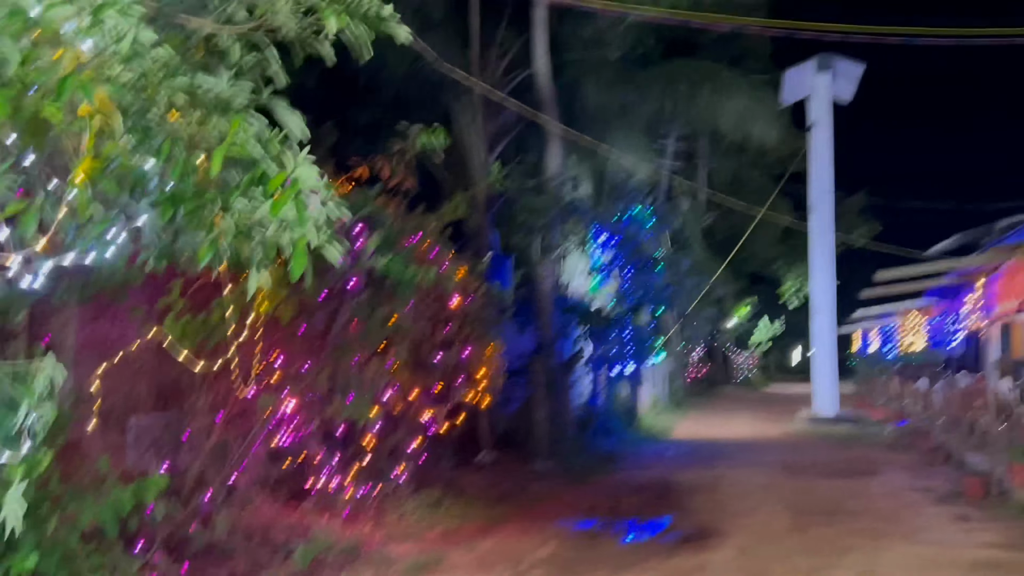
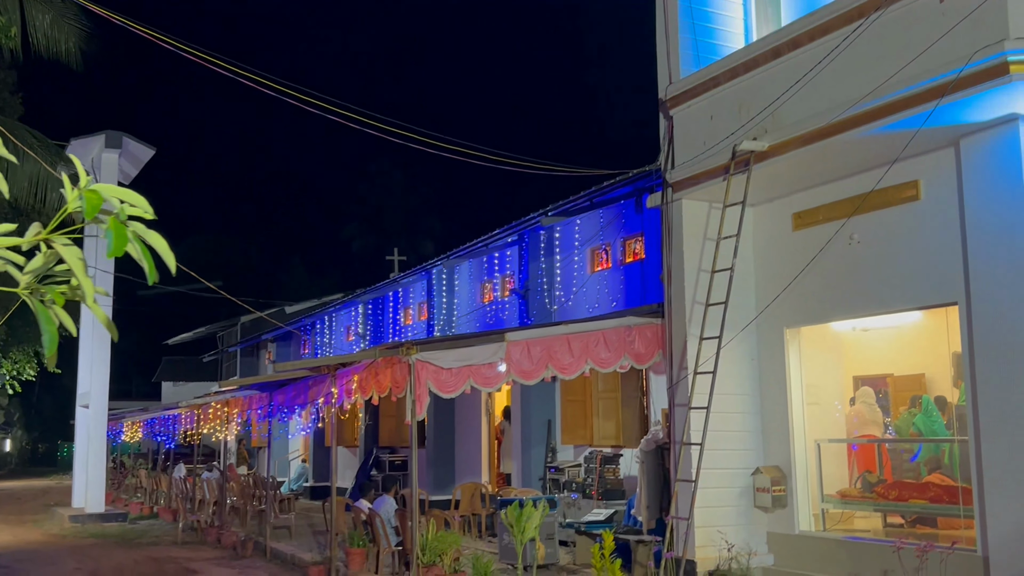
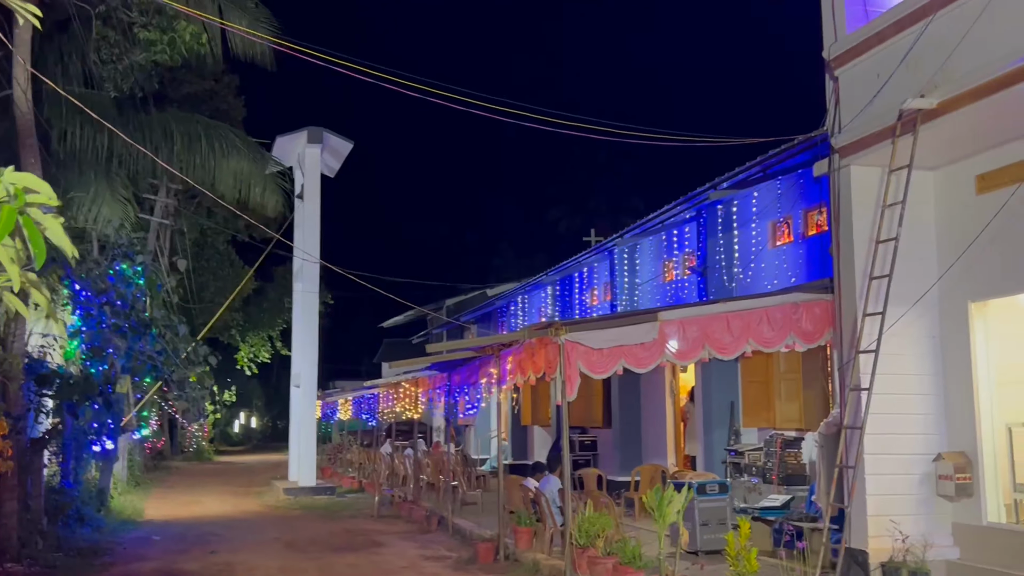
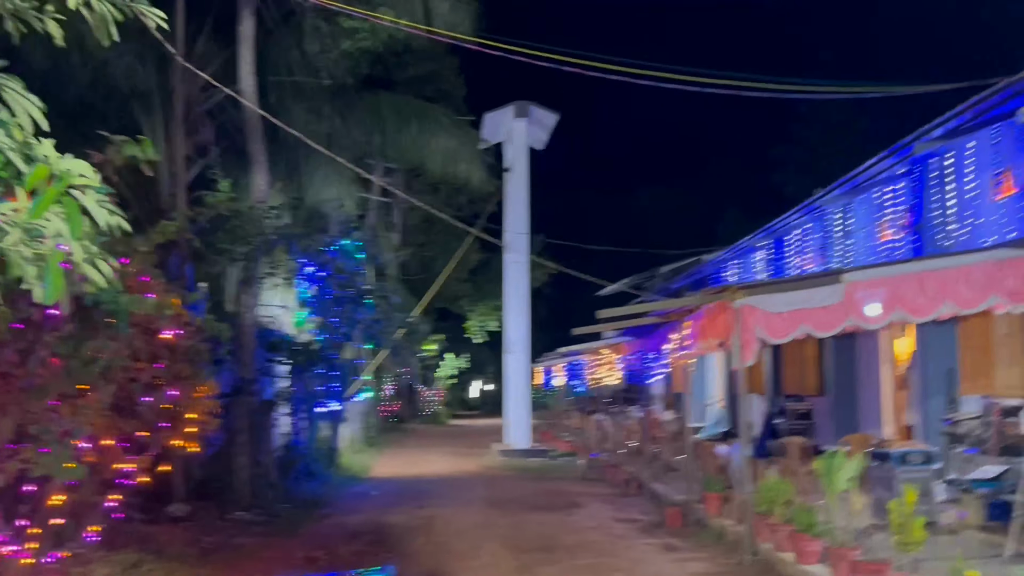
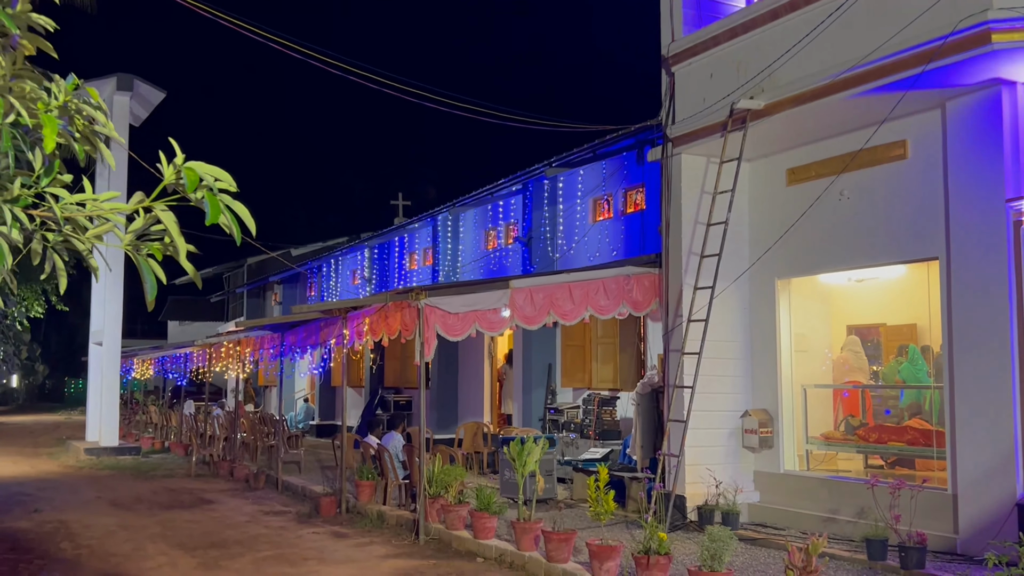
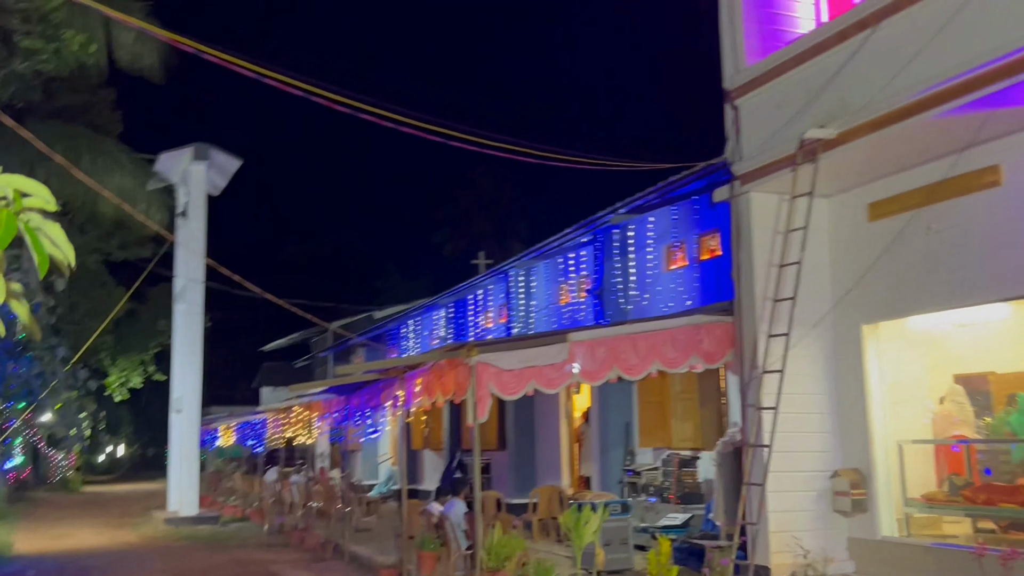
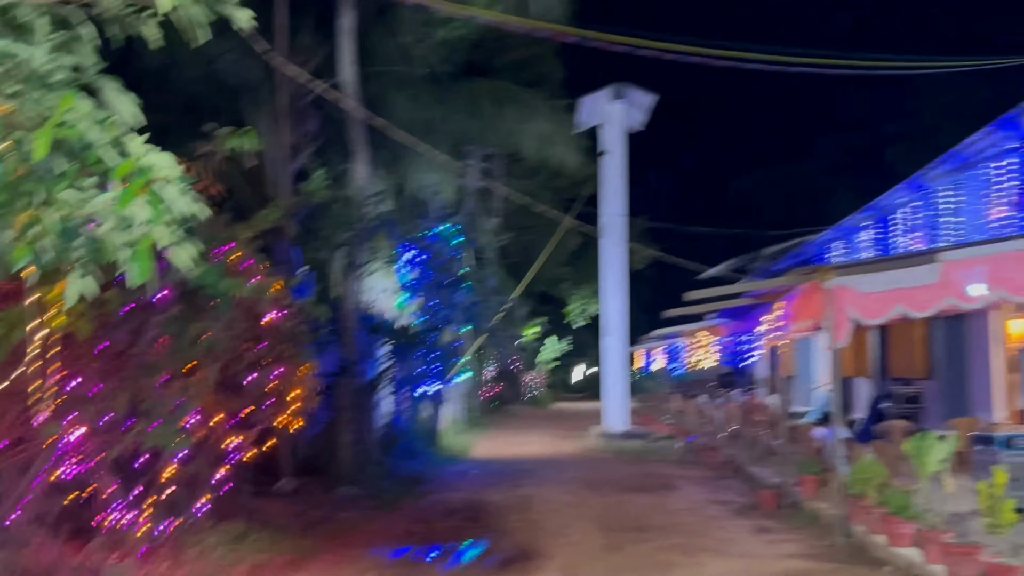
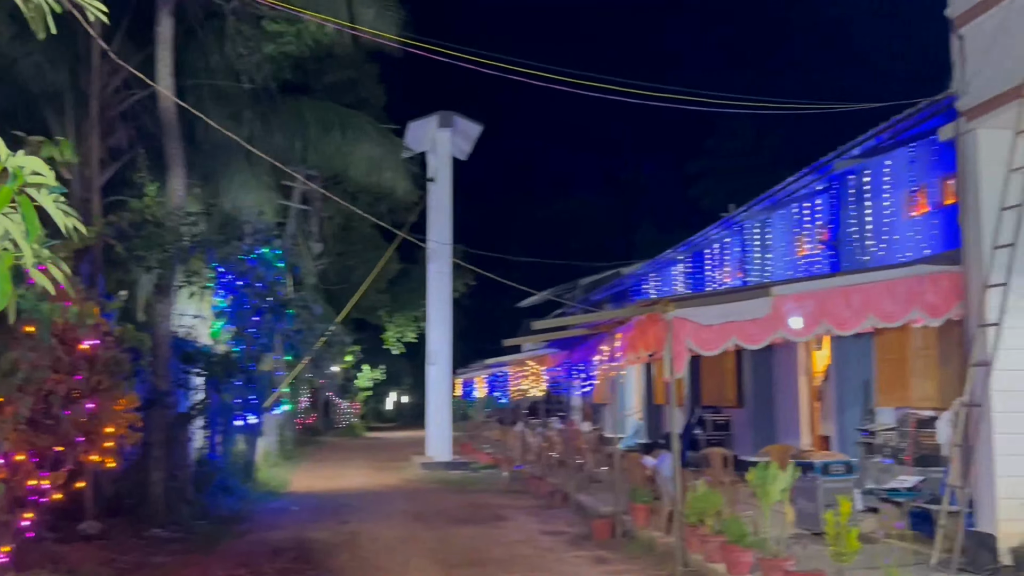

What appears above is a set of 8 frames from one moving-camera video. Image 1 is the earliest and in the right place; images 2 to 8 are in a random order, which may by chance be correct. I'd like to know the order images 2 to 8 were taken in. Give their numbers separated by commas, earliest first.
7, 4, 8, 3, 6, 2, 5
